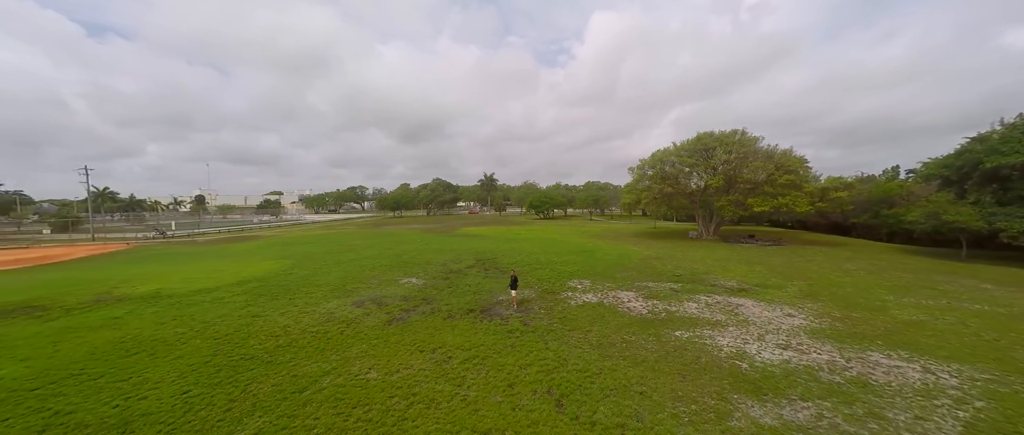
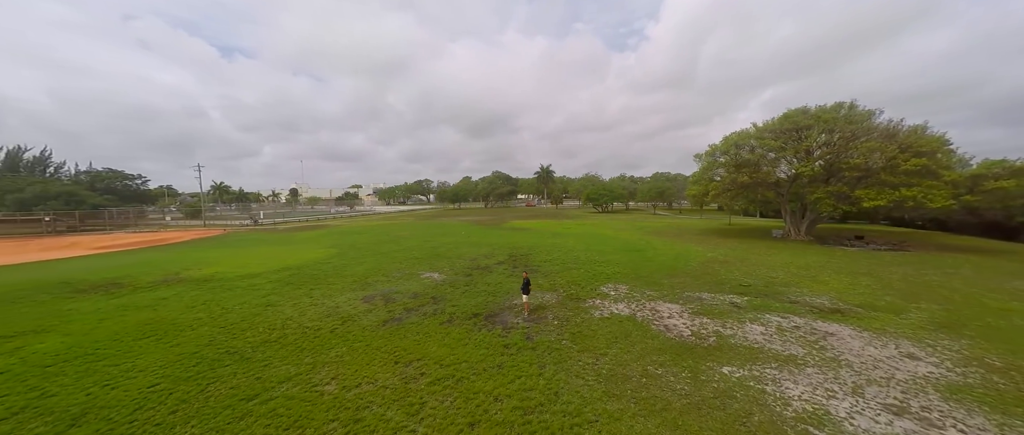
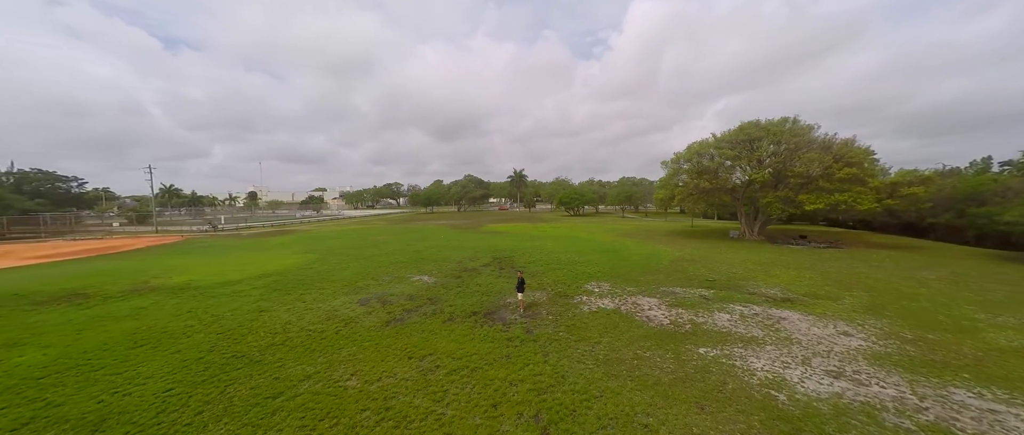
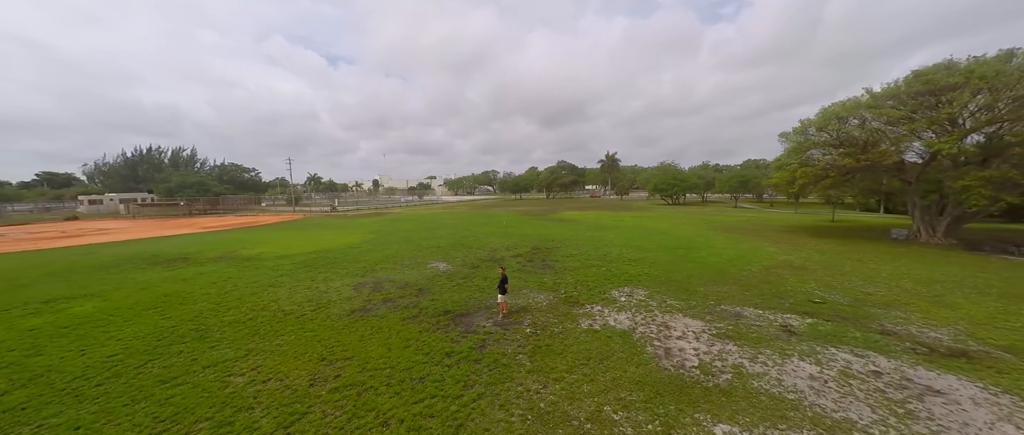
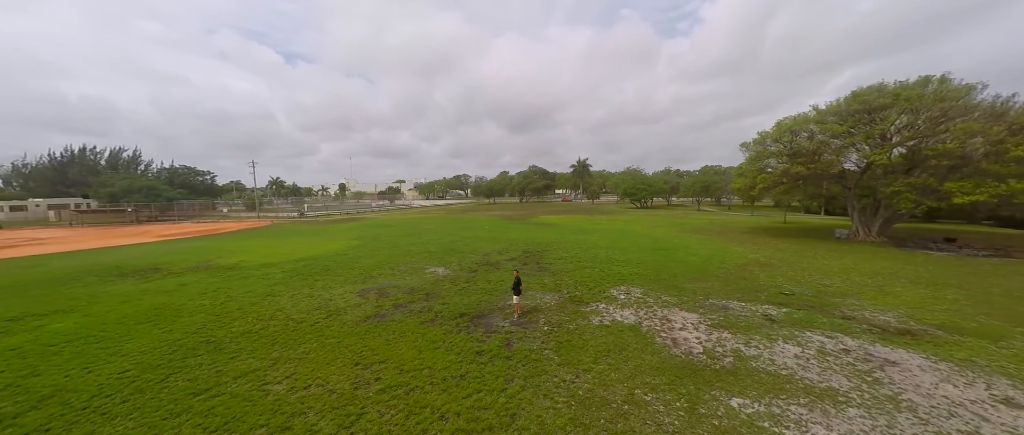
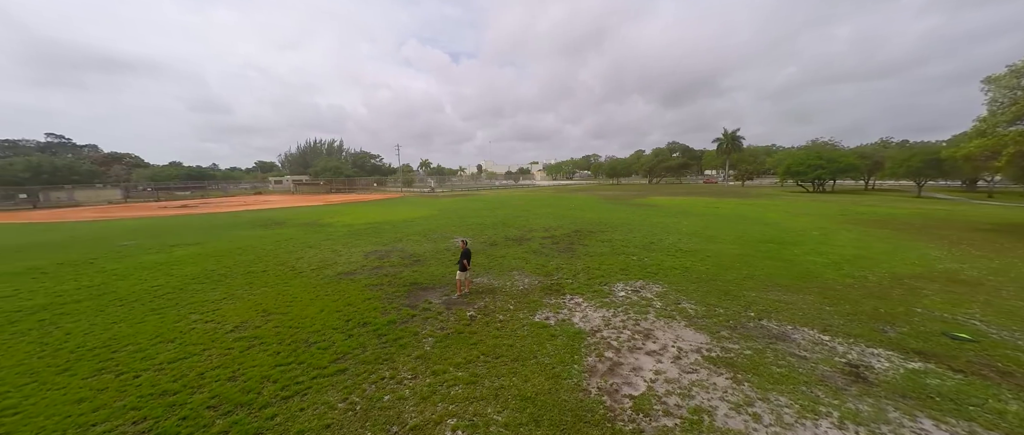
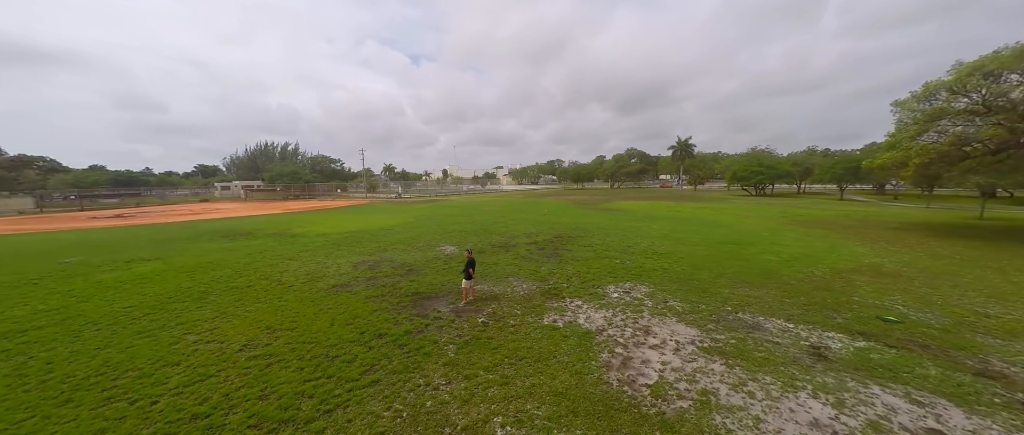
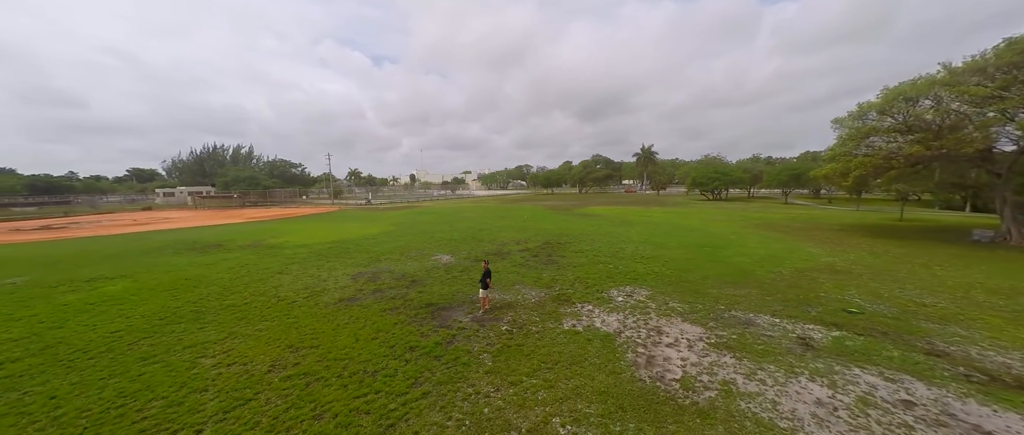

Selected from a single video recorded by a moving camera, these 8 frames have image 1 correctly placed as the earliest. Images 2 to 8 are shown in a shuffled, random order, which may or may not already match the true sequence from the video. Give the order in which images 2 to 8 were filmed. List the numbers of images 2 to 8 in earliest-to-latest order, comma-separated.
3, 2, 5, 4, 8, 7, 6
